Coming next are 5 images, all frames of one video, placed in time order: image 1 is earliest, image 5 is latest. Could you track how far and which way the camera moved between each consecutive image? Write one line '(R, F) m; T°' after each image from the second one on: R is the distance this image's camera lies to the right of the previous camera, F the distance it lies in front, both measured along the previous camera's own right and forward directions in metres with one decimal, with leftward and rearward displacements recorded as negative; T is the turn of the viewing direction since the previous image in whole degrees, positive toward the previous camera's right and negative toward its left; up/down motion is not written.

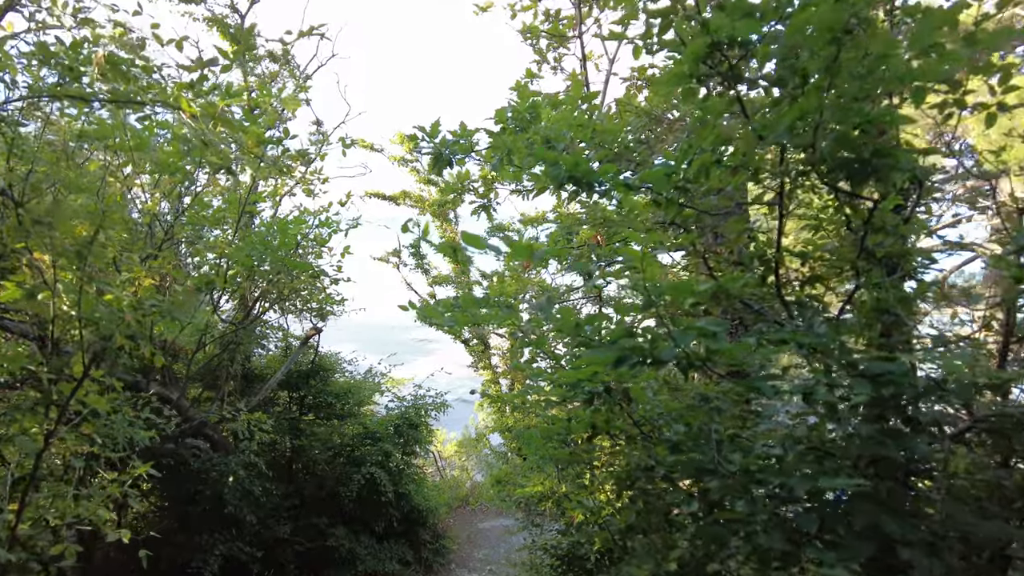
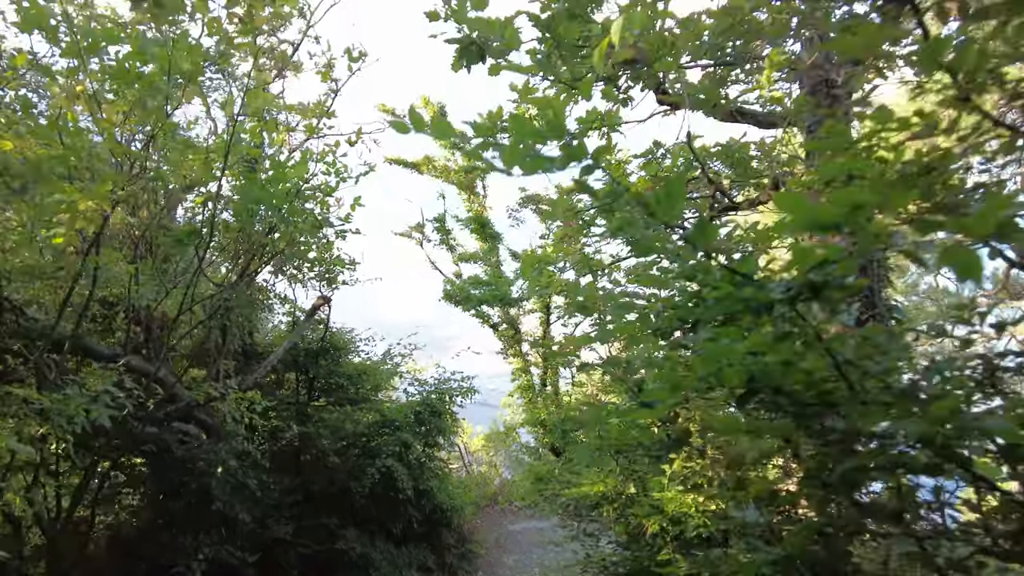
(-0.1, +0.7) m; -2°
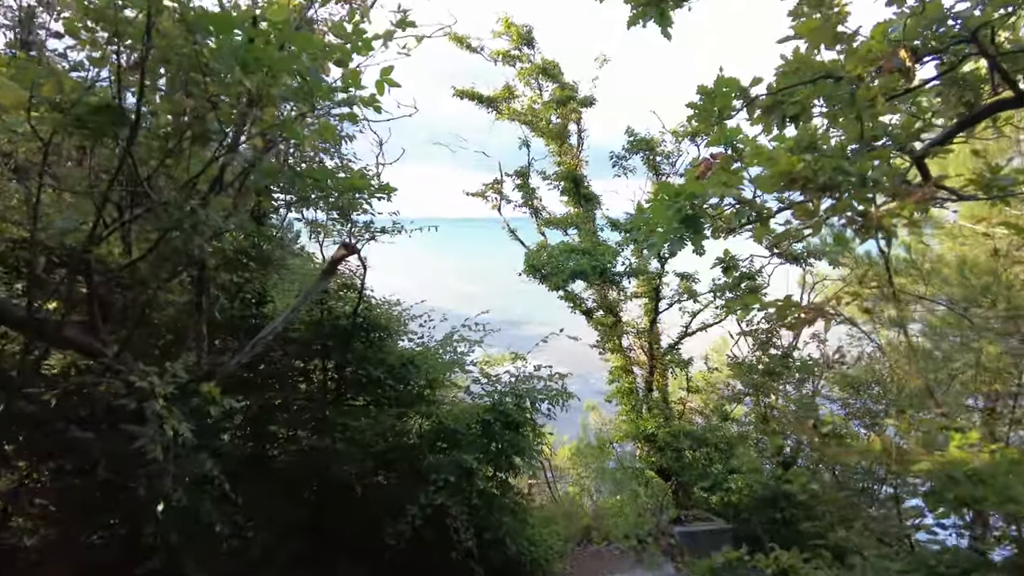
(-0.2, +1.5) m; -7°
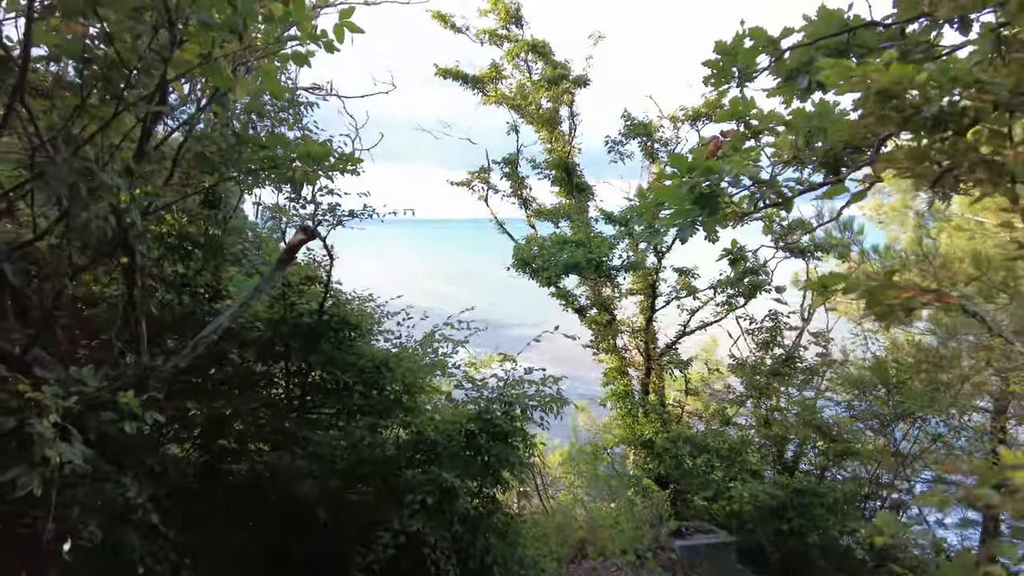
(0.0, +0.4) m; +1°
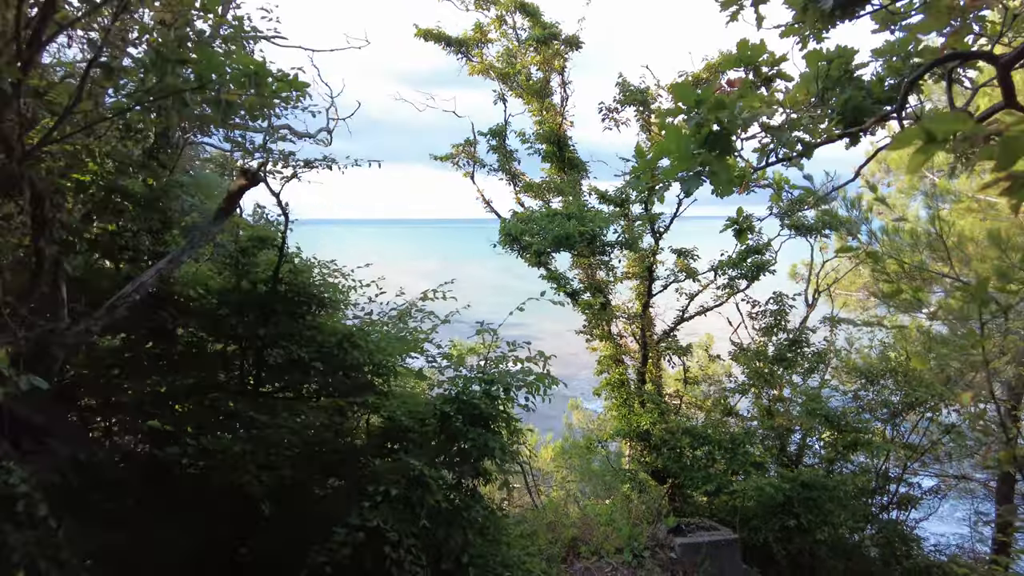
(+0.1, +0.3) m; 0°
